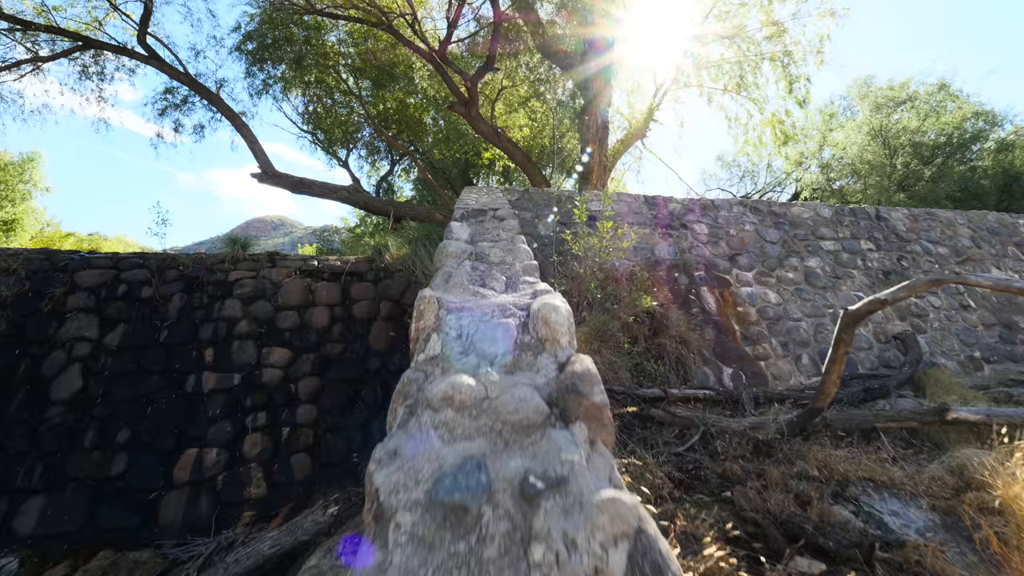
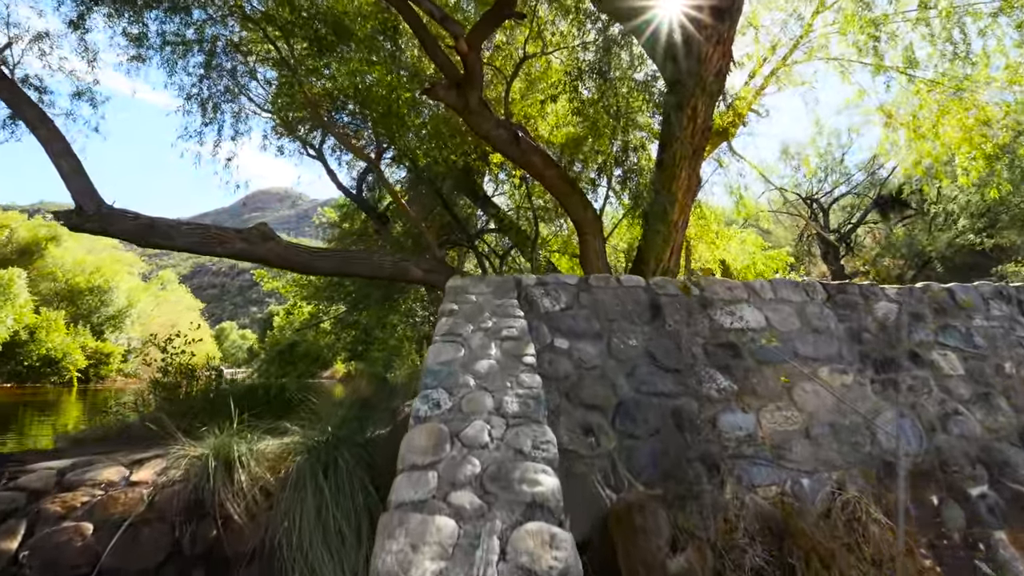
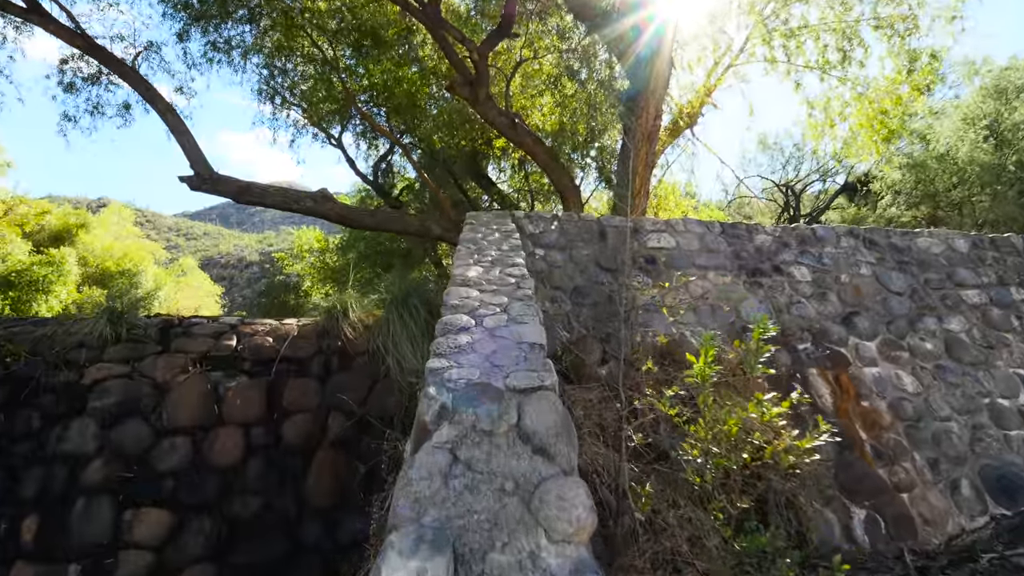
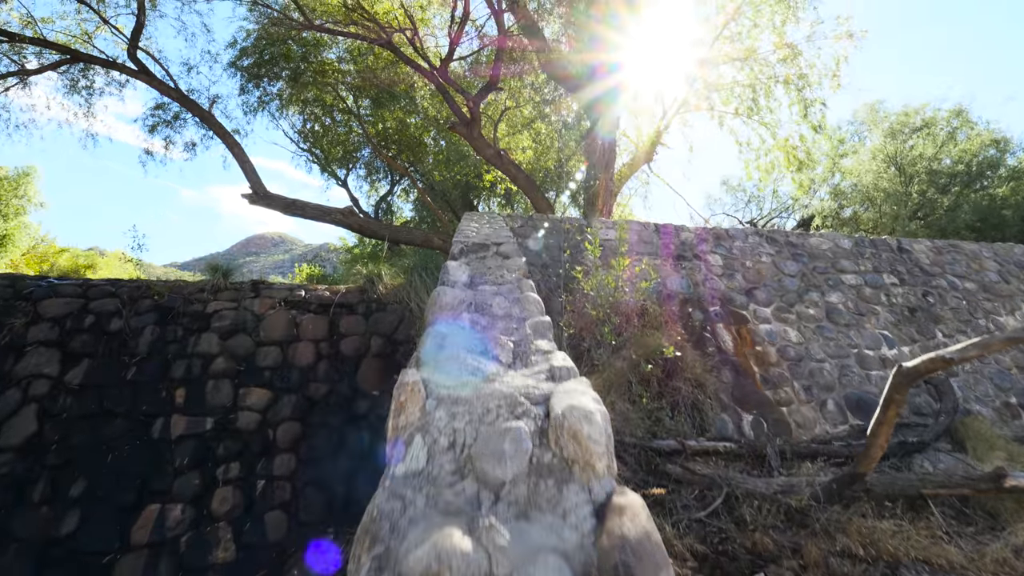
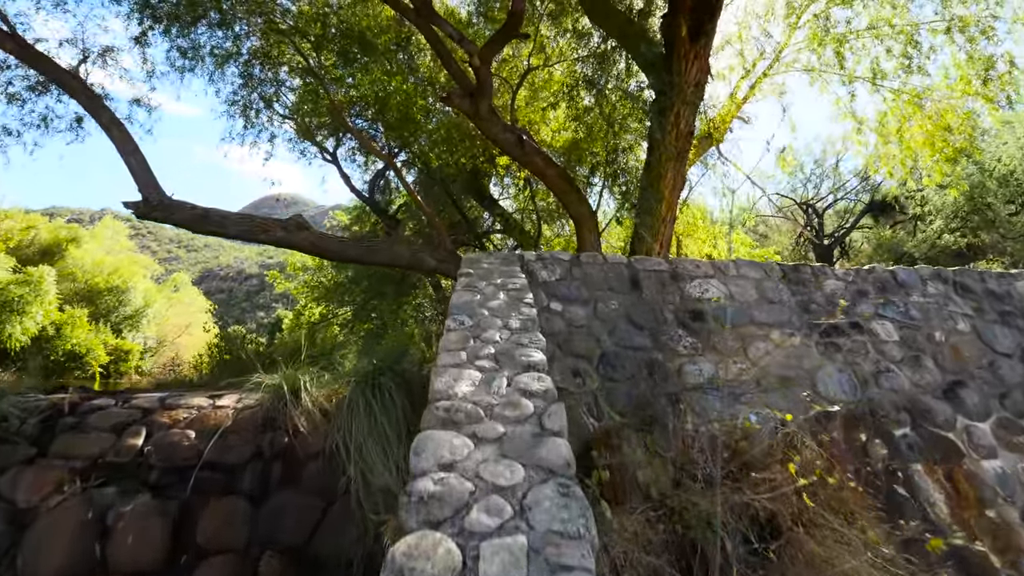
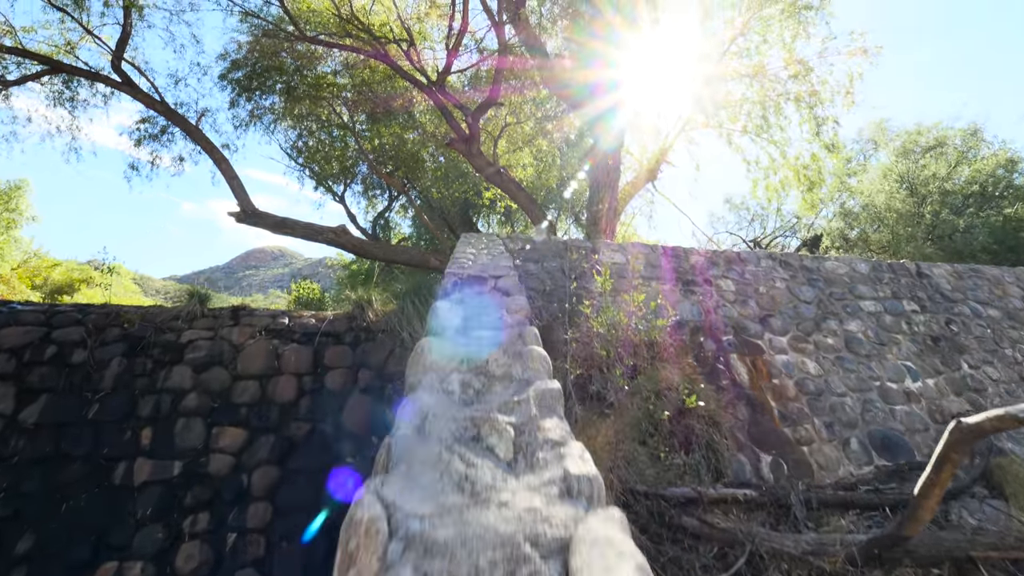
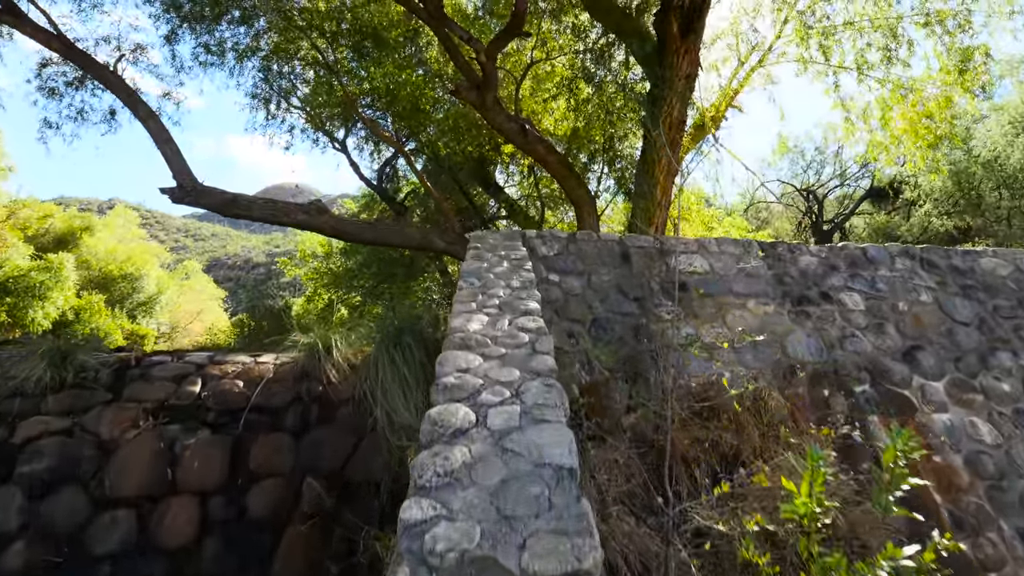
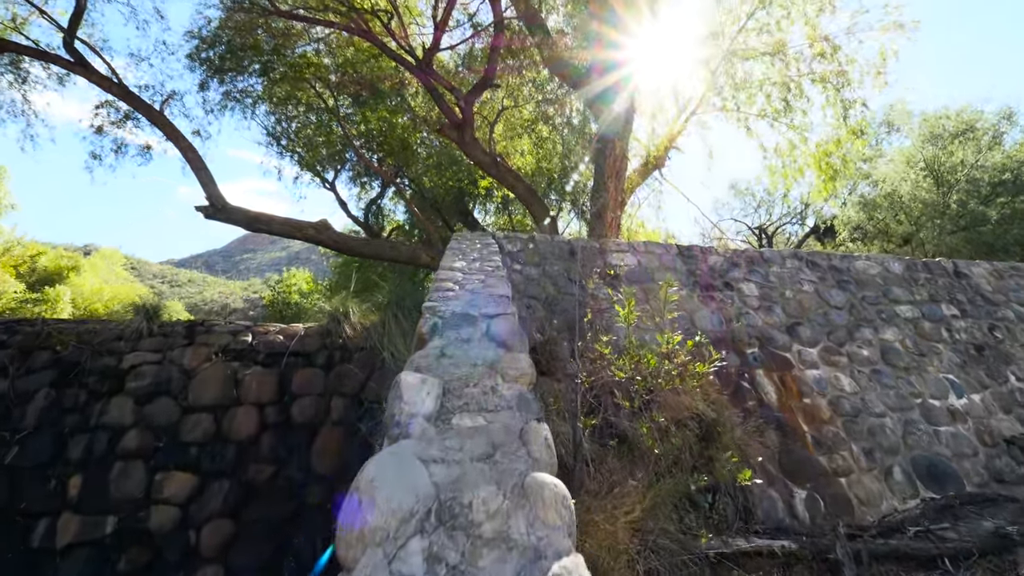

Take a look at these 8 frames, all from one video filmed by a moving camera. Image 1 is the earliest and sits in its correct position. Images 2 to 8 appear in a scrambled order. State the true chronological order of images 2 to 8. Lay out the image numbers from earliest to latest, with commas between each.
4, 6, 8, 3, 7, 5, 2
